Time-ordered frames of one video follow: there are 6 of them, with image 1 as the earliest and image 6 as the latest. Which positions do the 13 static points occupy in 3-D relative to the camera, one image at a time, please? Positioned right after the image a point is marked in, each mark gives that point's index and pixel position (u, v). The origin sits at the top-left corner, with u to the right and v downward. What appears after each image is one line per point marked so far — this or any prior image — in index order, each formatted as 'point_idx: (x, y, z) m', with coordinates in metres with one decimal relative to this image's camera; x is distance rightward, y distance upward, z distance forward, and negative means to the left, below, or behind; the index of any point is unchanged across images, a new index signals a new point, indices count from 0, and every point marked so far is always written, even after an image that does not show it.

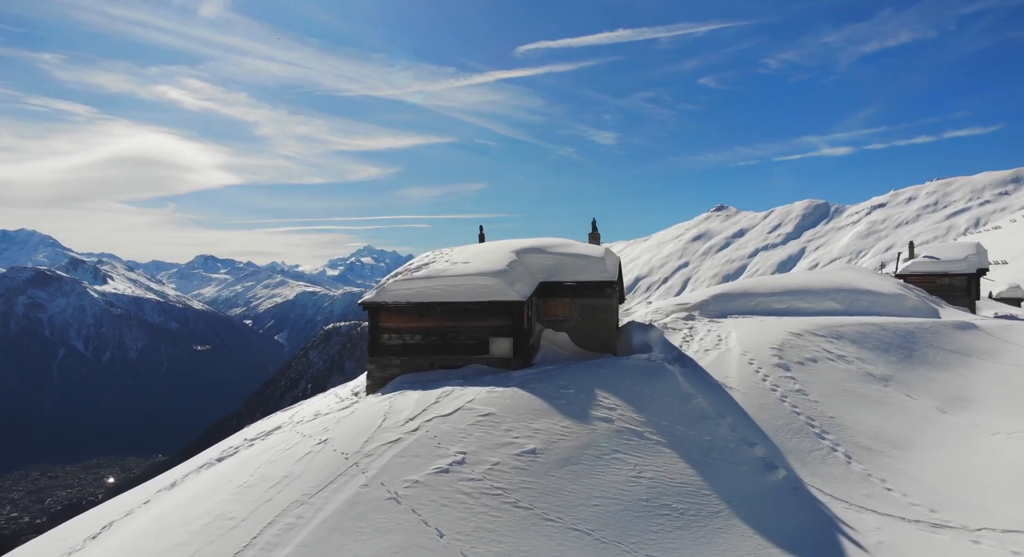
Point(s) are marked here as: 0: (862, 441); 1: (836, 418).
0: (+9.3, -4.4, +17.2) m
1: (+9.2, -4.1, +18.4) m
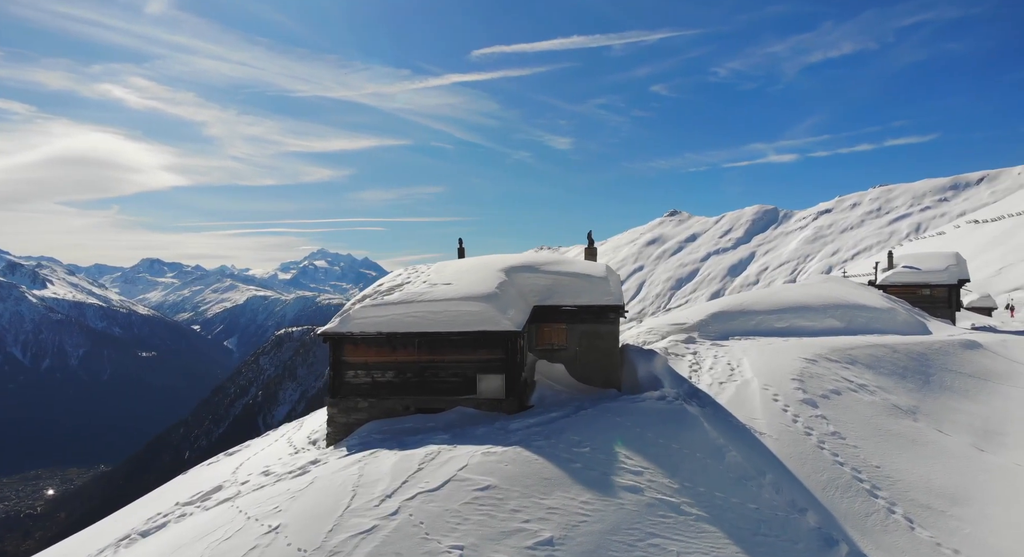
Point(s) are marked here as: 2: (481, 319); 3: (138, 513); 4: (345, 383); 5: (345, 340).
0: (+9.2, -5.1, +14.6) m
1: (+9.1, -4.8, +15.7) m
2: (-0.9, -1.1, +17.2) m
3: (-10.6, -6.7, +18.1) m
4: (-4.7, -2.9, +17.9) m
5: (-4.7, -1.8, +18.0) m
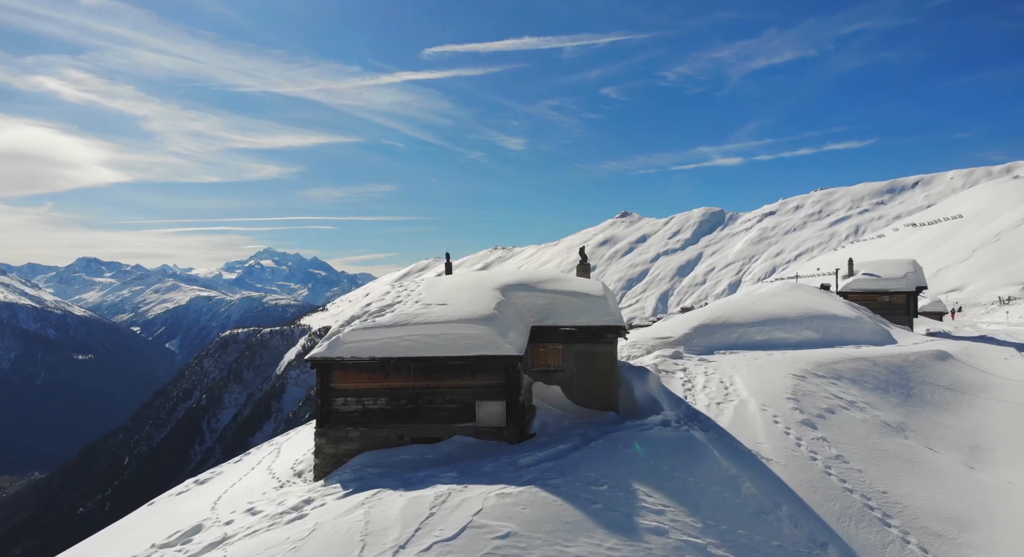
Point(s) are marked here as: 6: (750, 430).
0: (+9.4, -5.7, +14.4) m
1: (+9.2, -5.3, +15.6) m
2: (-0.8, -1.7, +16.3) m
3: (-10.7, -7.2, +16.5) m
4: (-4.7, -3.5, +16.7) m
5: (-4.7, -2.3, +16.8) m
6: (+6.7, -4.3, +17.9) m
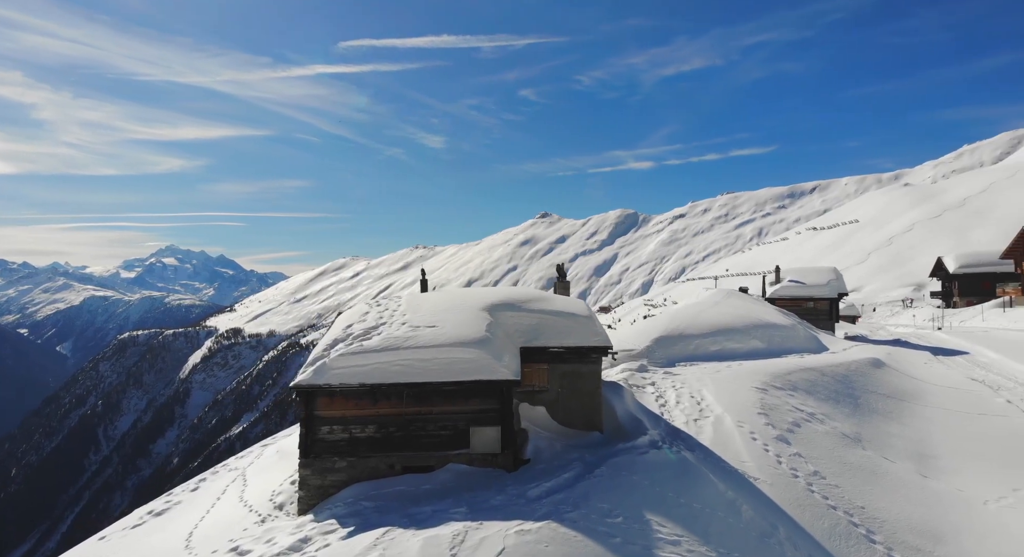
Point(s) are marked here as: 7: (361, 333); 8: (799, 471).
0: (+9.5, -6.3, +15.3) m
1: (+9.1, -6.0, +16.4) m
2: (-0.9, -2.2, +15.9) m
3: (-10.7, -7.7, +14.8) m
4: (-4.8, -4.0, +15.8) m
5: (-4.8, -2.9, +15.9) m
6: (+6.4, -4.9, +18.4) m
7: (-4.1, -1.5, +17.2) m
8: (+7.9, -5.3, +17.5) m
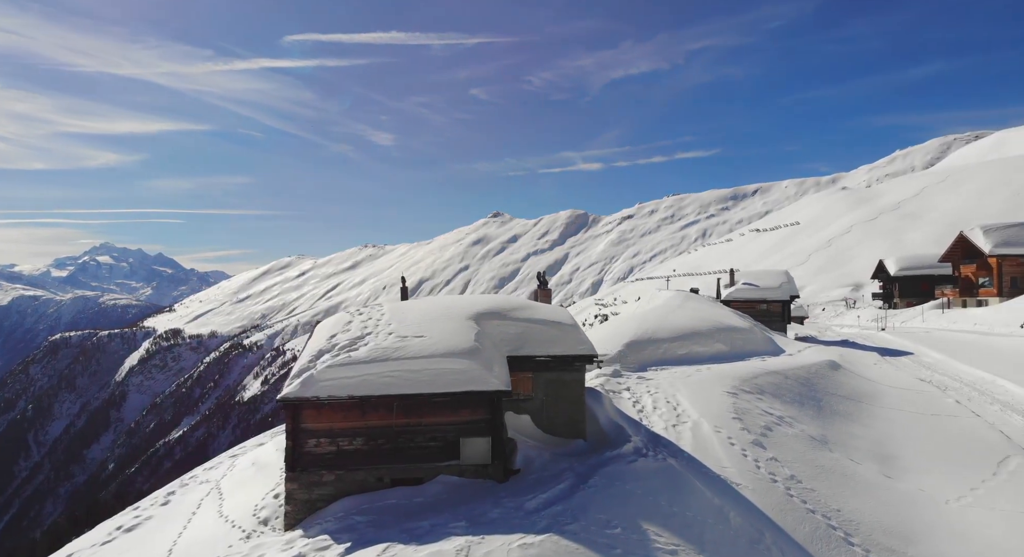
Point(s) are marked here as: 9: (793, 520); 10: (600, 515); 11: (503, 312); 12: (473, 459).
0: (+9.2, -6.6, +15.9) m
1: (+8.8, -6.2, +17.0) m
2: (-1.2, -2.5, +15.8) m
3: (-10.8, -8.0, +14.0) m
4: (-5.0, -4.3, +15.4) m
5: (-5.1, -3.1, +15.5) m
6: (+5.9, -5.2, +18.8) m
7: (-4.4, -1.7, +16.9) m
8: (+7.5, -5.6, +18.1) m
9: (+7.0, -6.0, +15.9) m
10: (+1.8, -4.9, +13.3) m
11: (-0.3, -1.0, +19.4) m
12: (-0.9, -4.5, +15.8) m
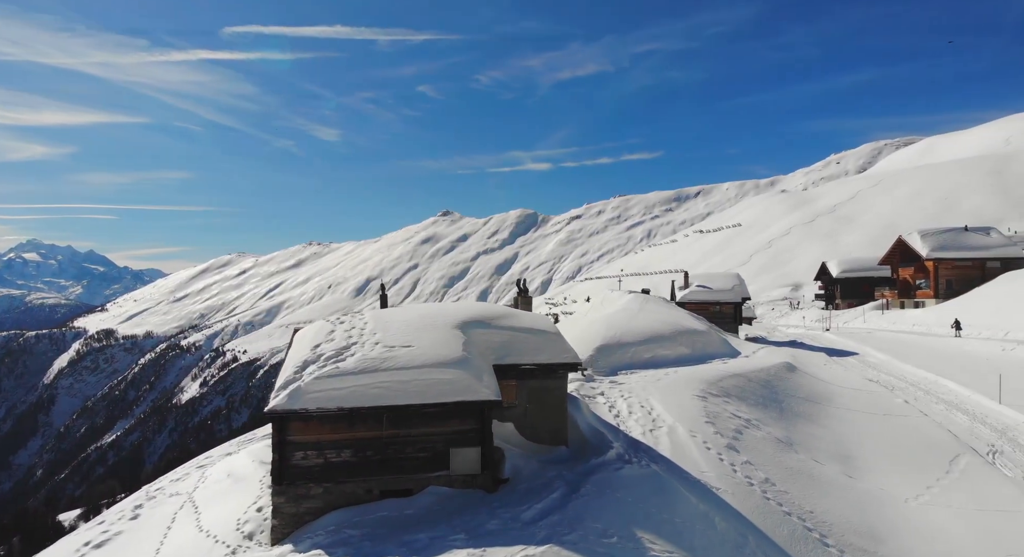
0: (+8.9, -6.9, +16.7) m
1: (+8.5, -6.5, +17.8) m
2: (-1.4, -2.7, +15.8) m
3: (-10.9, -8.2, +13.2) m
4: (-5.2, -4.5, +15.1) m
5: (-5.3, -3.4, +15.2) m
6: (+5.4, -5.4, +19.3) m
7: (-4.7, -2.0, +16.6) m
8: (+7.1, -5.8, +18.7) m
9: (+6.7, -6.3, +16.5) m
10: (+1.7, -5.2, +13.6) m
11: (-0.8, -1.3, +19.5) m
12: (-1.2, -4.7, +15.8) m
